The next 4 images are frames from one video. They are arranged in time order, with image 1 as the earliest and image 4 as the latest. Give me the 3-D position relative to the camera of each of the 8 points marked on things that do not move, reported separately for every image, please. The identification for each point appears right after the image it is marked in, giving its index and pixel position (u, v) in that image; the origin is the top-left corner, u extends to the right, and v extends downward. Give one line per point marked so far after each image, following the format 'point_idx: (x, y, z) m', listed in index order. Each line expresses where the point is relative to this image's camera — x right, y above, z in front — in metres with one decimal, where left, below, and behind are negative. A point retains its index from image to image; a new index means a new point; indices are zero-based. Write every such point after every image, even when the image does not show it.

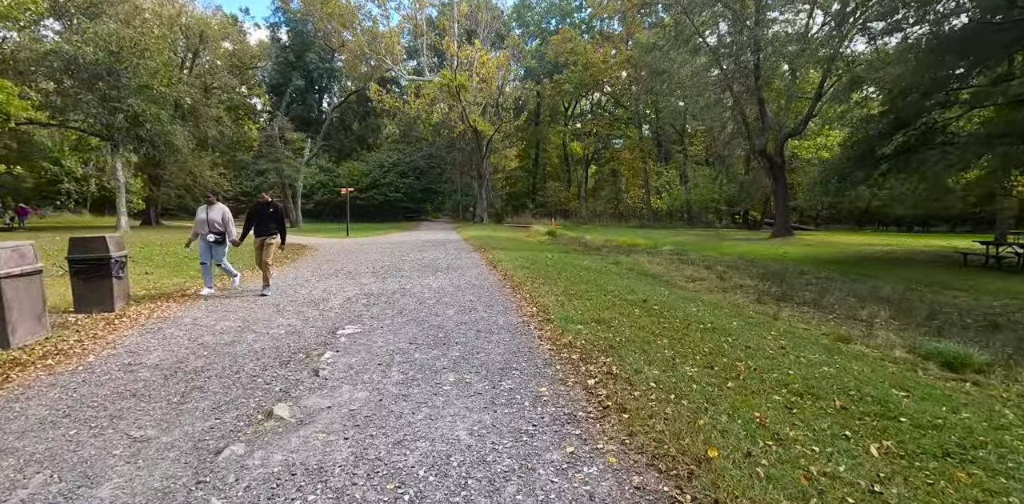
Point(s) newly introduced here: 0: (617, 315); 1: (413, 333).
0: (+1.1, -0.6, +4.8) m
1: (-1.0, -0.8, +4.6) m
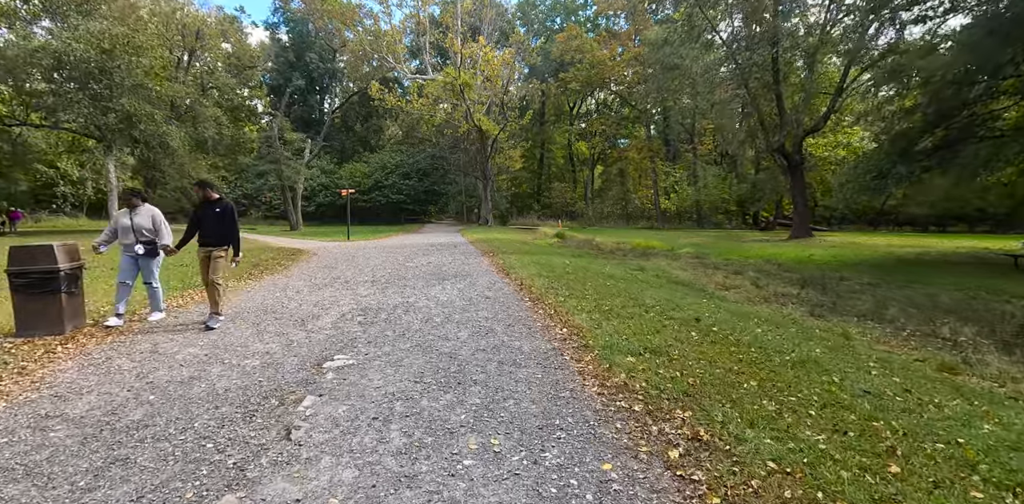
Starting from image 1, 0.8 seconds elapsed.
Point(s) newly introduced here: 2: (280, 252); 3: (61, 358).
0: (+1.3, -0.7, +3.8) m
1: (-0.7, -0.9, +3.7) m
2: (-6.9, 0.0, +14.1) m
3: (-3.8, -0.9, +4.0) m
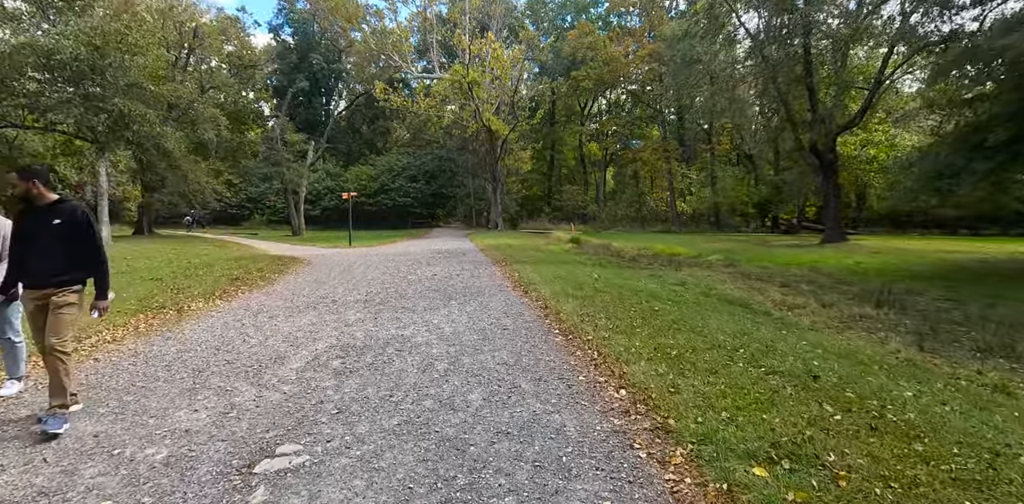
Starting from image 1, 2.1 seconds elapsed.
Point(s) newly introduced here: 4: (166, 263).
0: (+1.5, -0.9, +2.4) m
1: (-0.5, -1.1, +2.3) m
2: (-6.5, -0.2, +12.8) m
3: (-3.6, -1.1, +2.7) m
4: (-8.8, -0.3, +12.1) m
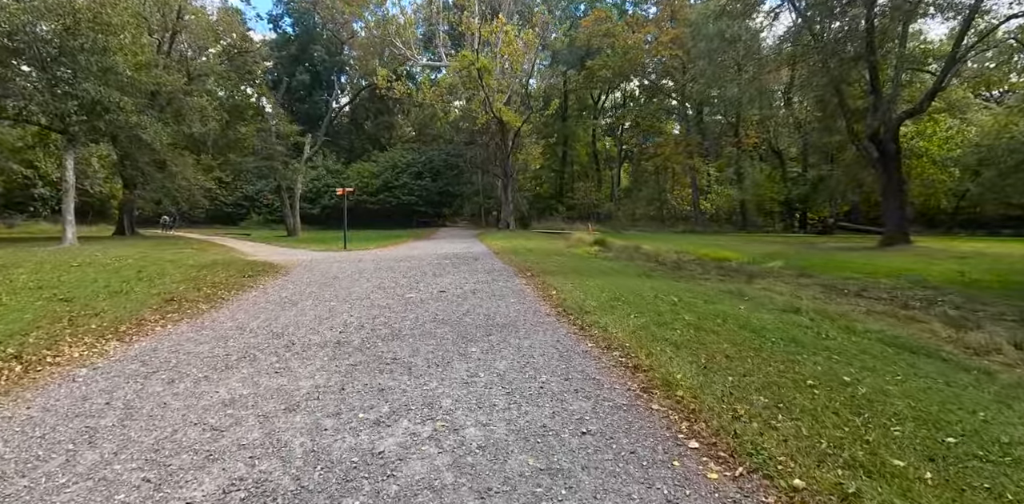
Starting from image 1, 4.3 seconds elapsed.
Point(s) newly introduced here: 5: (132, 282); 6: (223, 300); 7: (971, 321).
0: (+1.9, -1.1, 0.0) m
1: (-0.1, -1.2, -0.1) m
2: (-5.9, -0.4, +10.5) m
3: (-3.1, -1.2, +0.3) m
4: (-8.3, -0.4, +9.8) m
5: (-6.7, -0.5, +8.4) m
6: (-4.1, -0.7, +6.7) m
7: (+6.1, -0.9, +6.3) m
